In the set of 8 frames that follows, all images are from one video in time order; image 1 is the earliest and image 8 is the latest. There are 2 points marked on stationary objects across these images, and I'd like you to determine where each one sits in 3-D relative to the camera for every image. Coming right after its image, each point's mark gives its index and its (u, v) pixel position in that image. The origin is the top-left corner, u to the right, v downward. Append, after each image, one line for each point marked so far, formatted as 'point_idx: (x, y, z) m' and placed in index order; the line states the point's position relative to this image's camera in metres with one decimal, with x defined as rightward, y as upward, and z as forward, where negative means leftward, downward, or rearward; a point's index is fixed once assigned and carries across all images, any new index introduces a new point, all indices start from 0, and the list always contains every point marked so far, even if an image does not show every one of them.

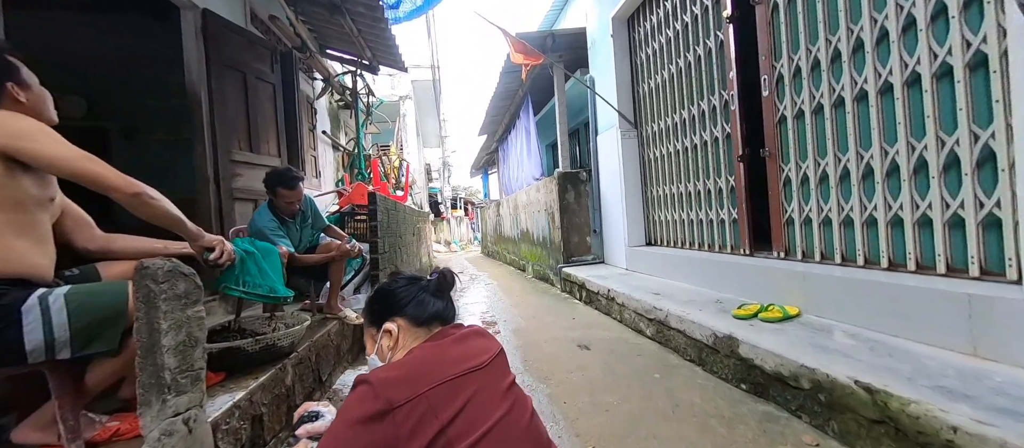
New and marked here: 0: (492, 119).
0: (-0.4, +2.3, +8.6) m
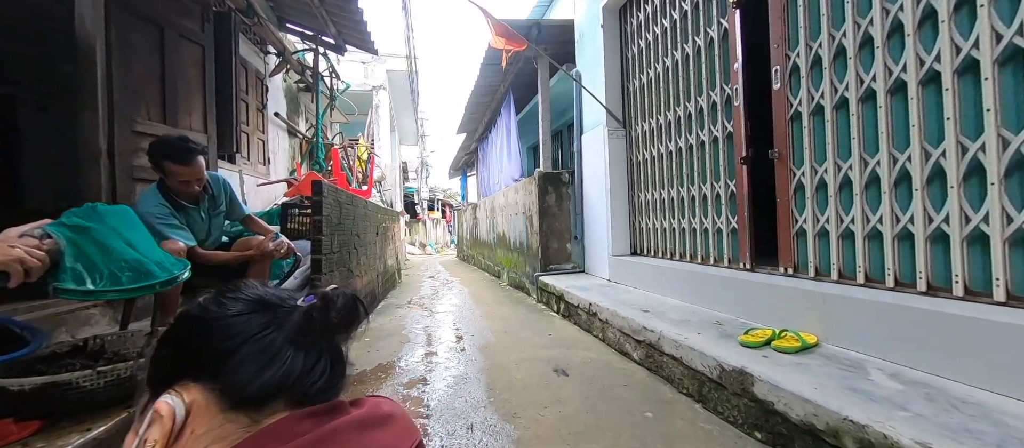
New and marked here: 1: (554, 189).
0: (-0.8, +2.2, +8.2) m
1: (+0.5, +0.4, +4.5) m
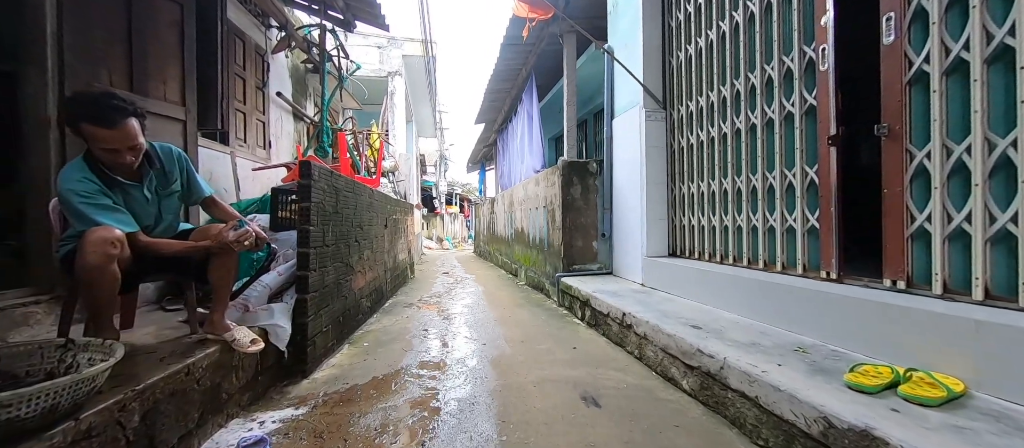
0: (-0.4, +2.3, +7.8) m
1: (+0.7, +0.5, +4.1) m
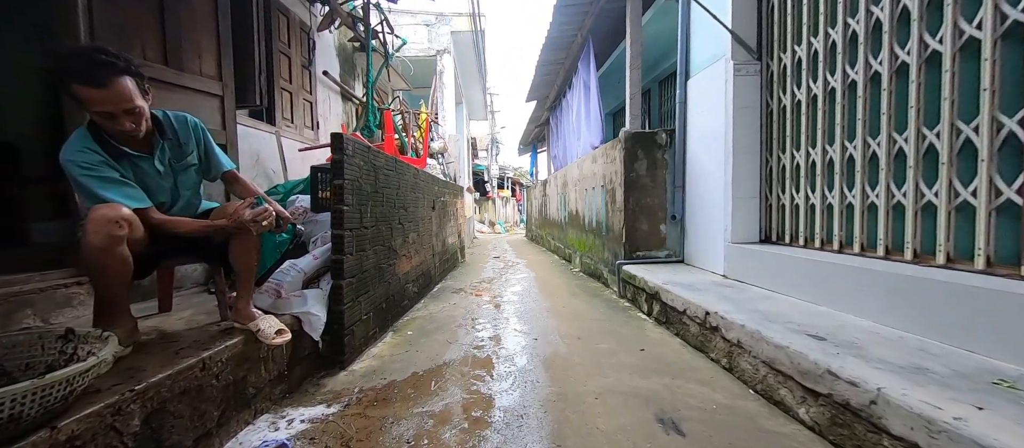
0: (+0.6, +2.7, +7.3) m
1: (+1.2, +0.6, +3.6) m
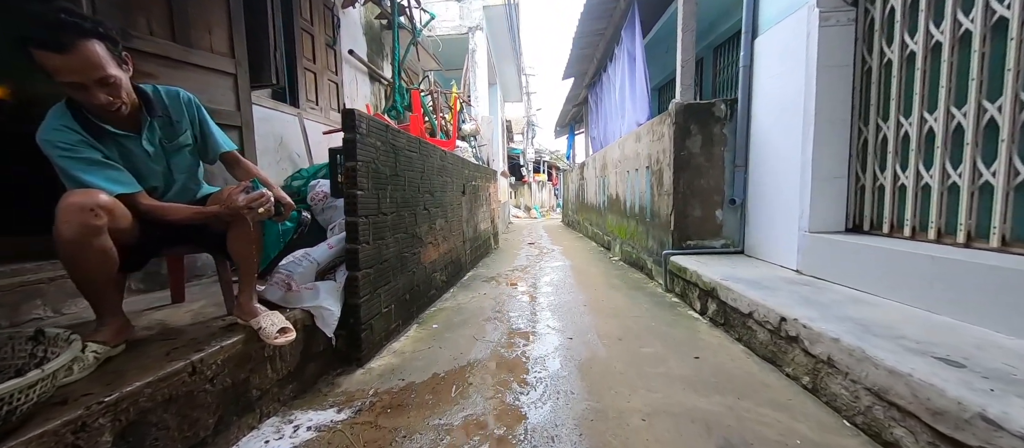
0: (+1.2, +2.9, +6.8) m
1: (+1.5, +0.7, +3.1) m
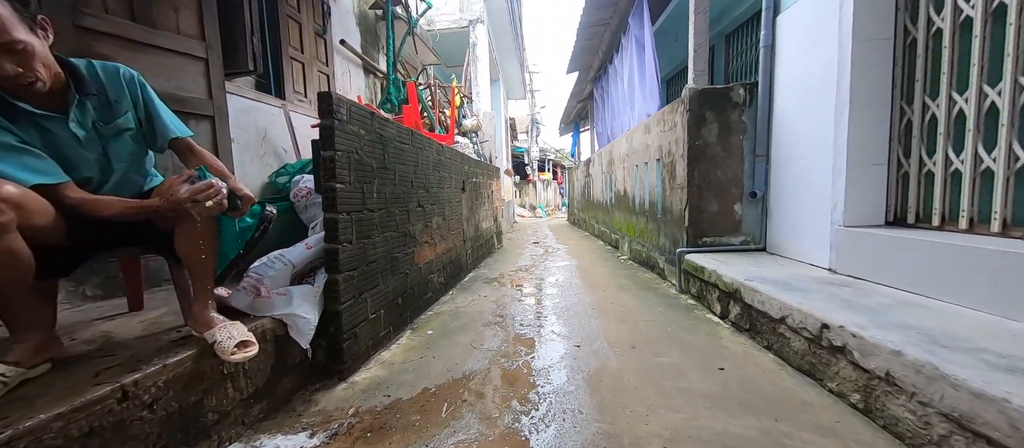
0: (+1.3, +3.0, +6.6) m
1: (+1.5, +0.8, +2.9) m
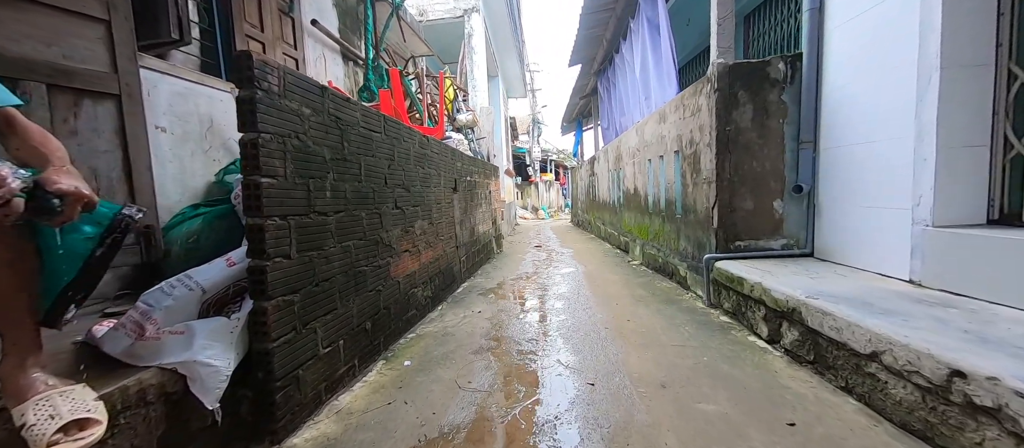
0: (+1.2, +2.9, +6.1) m
1: (+1.5, +0.8, +2.4) m
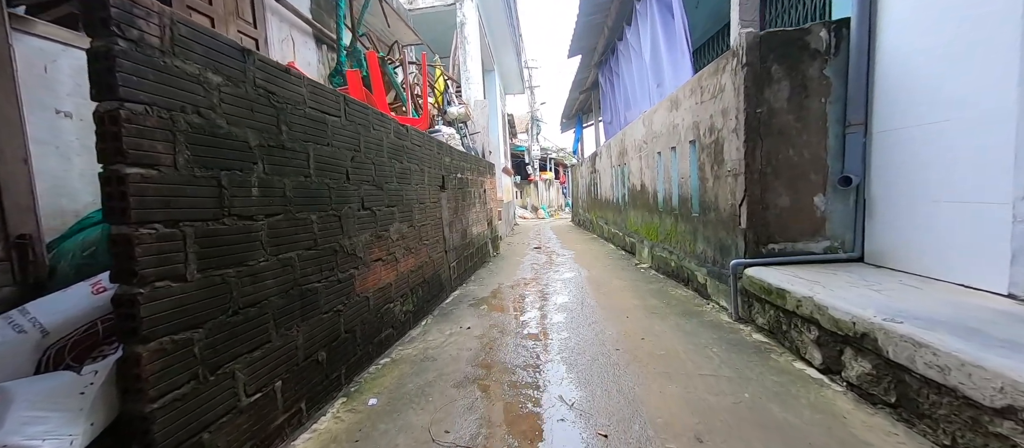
0: (+1.1, +2.9, +5.7) m
1: (+1.4, +0.8, +2.0) m
